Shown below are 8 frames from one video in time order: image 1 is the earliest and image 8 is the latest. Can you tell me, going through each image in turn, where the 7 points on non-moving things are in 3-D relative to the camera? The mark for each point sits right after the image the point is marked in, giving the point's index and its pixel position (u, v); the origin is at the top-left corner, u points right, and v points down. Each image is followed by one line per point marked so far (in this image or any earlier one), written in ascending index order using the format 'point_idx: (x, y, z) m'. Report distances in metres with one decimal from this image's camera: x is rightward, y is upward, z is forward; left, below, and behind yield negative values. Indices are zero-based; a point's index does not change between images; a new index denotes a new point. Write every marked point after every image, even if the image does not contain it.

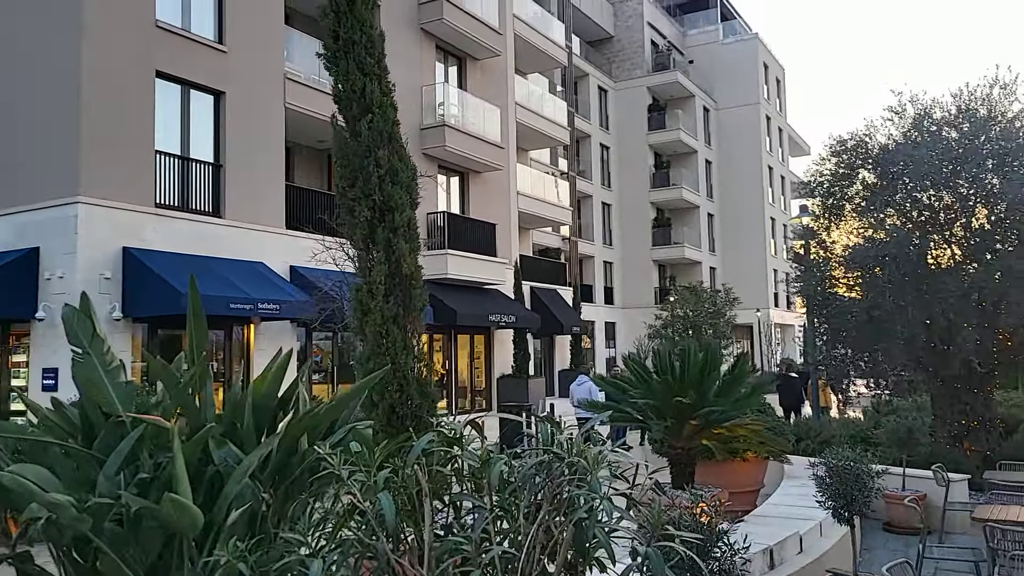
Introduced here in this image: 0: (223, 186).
0: (-5.7, +1.9, +15.6) m
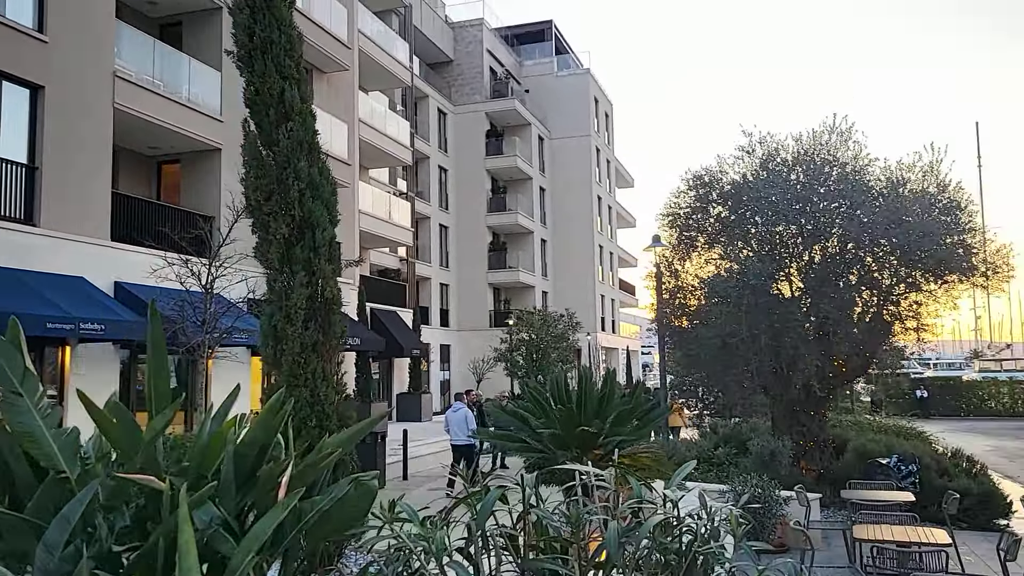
0: (-8.2, +1.7, +14.0) m
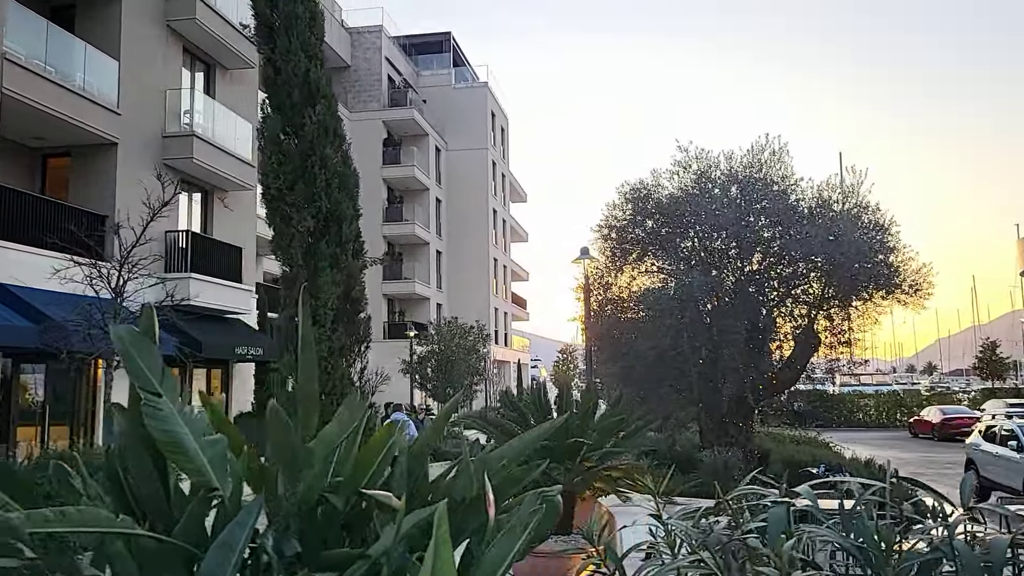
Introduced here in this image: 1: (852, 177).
0: (-9.3, +1.7, +12.5) m
1: (+5.3, +1.7, +12.5) m
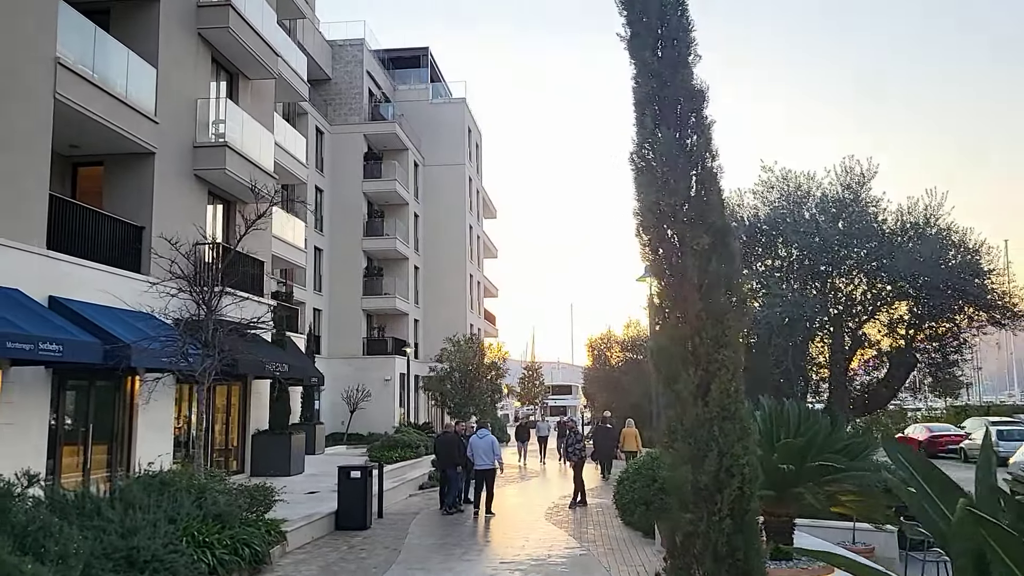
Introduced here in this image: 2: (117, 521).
0: (-8.0, +1.5, +12.0) m
1: (+6.6, +1.4, +12.8) m
2: (-3.8, -2.2, +7.7) m
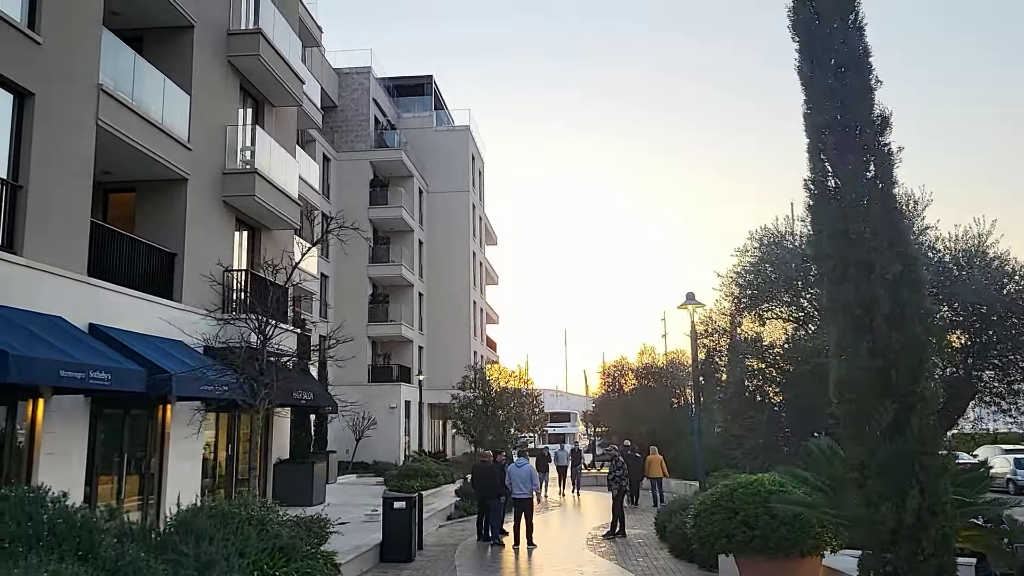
0: (-7.2, +1.1, +11.8) m
1: (+7.3, +0.9, +12.8) m
2: (-3.0, -2.5, +7.5) m
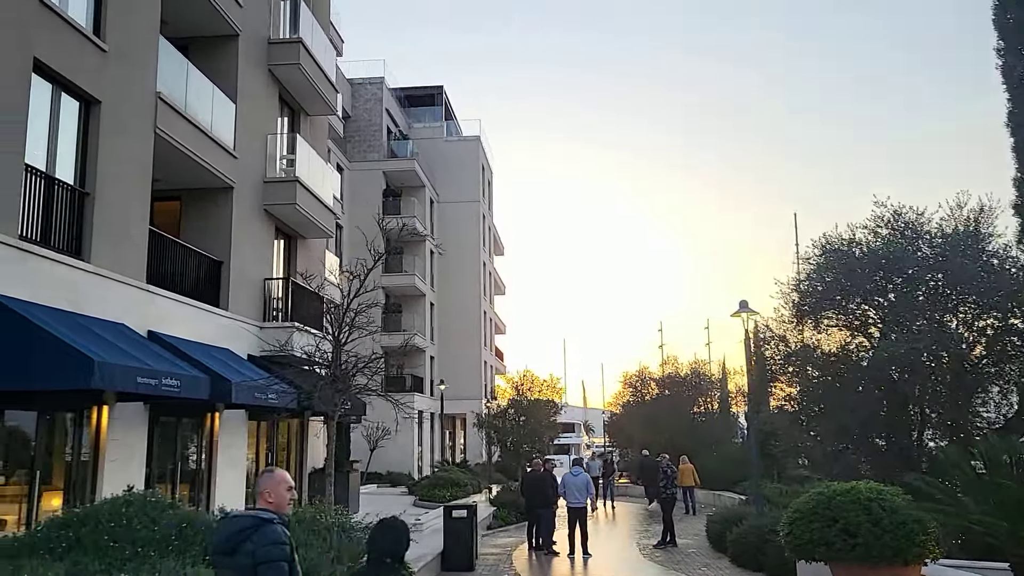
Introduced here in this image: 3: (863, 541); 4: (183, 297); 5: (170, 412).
0: (-6.3, +1.0, +11.8) m
1: (+8.3, +0.8, +12.8) m
2: (-2.0, -2.5, +7.4) m
3: (+3.5, -2.5, +7.9) m
4: (-5.9, -0.2, +14.4) m
5: (-6.0, -2.2, +14.1) m
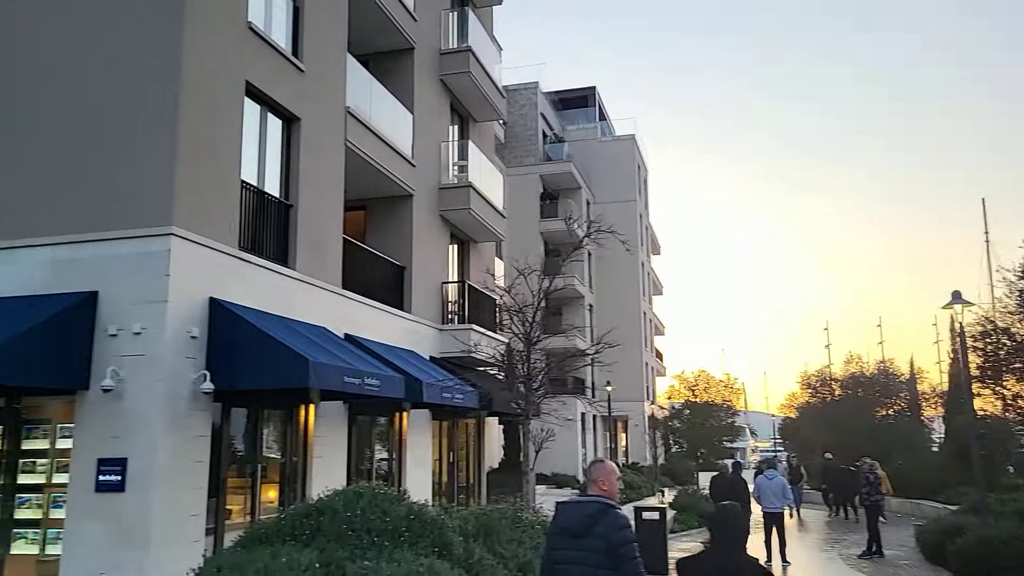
0: (-3.5, +0.9, +12.6) m
1: (+11.0, +1.1, +10.8) m
2: (0.0, -2.5, +7.4) m
3: (+5.4, -2.3, +6.9) m
4: (-2.6, -0.2, +15.1) m
5: (-2.7, -2.3, +14.7) m
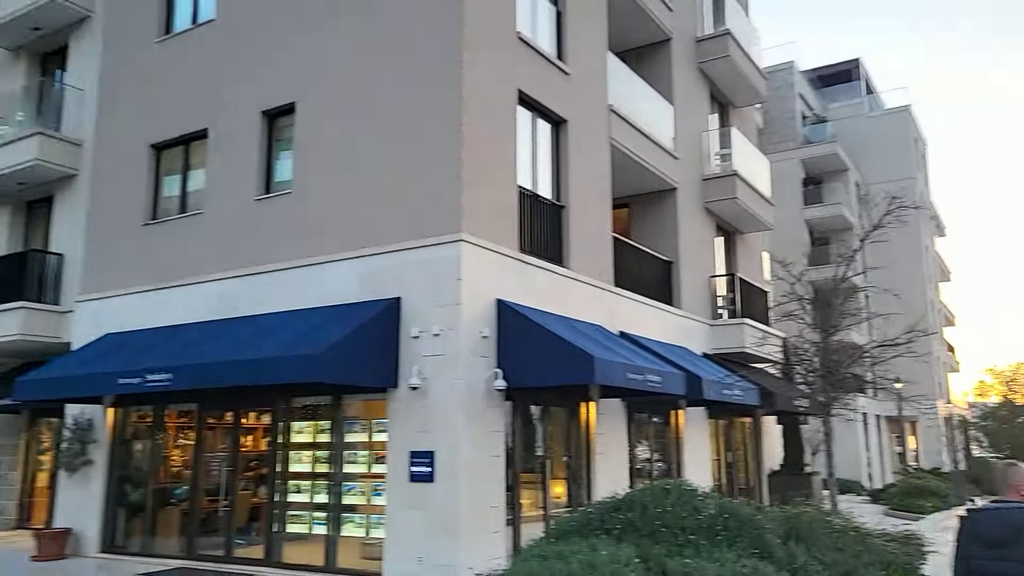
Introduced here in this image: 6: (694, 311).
0: (+0.8, +0.9, +12.9) m
1: (+14.1, +1.8, +6.7) m
2: (+2.7, -2.3, +6.9) m
3: (+7.7, -1.9, +4.7) m
4: (+2.5, -0.2, +14.9) m
5: (+2.4, -2.2, +14.6) m
6: (+4.0, -0.5, +17.5) m
